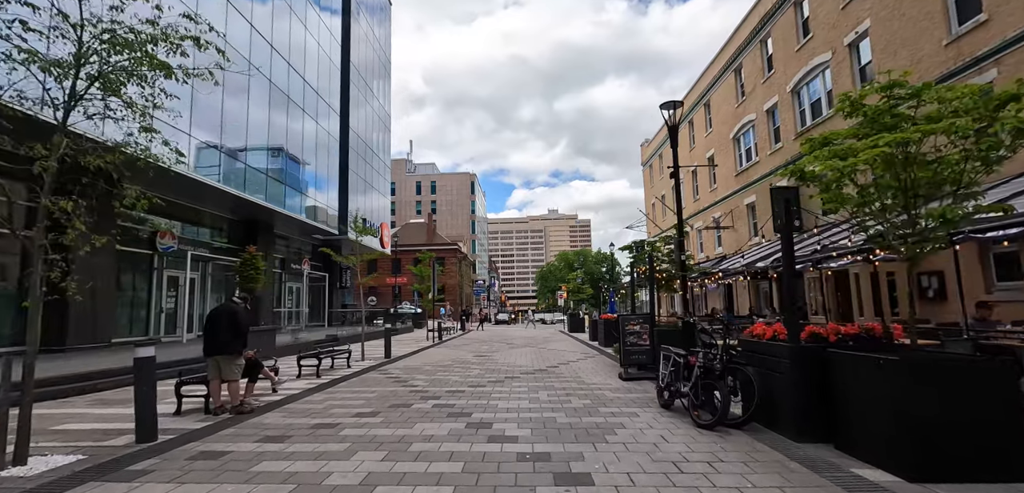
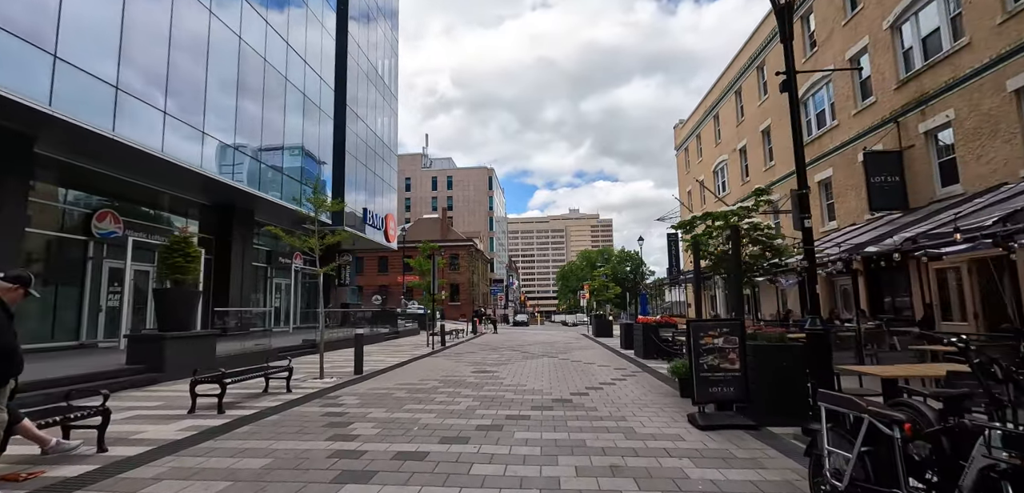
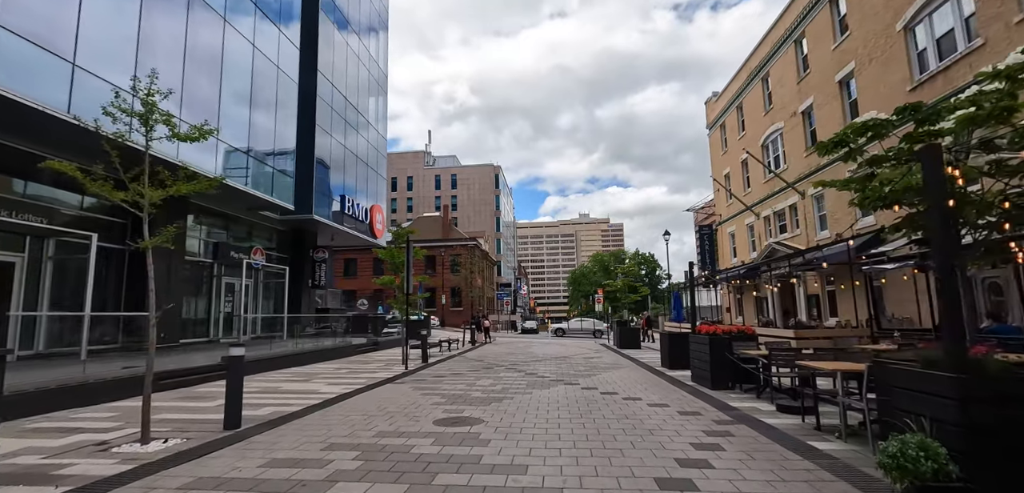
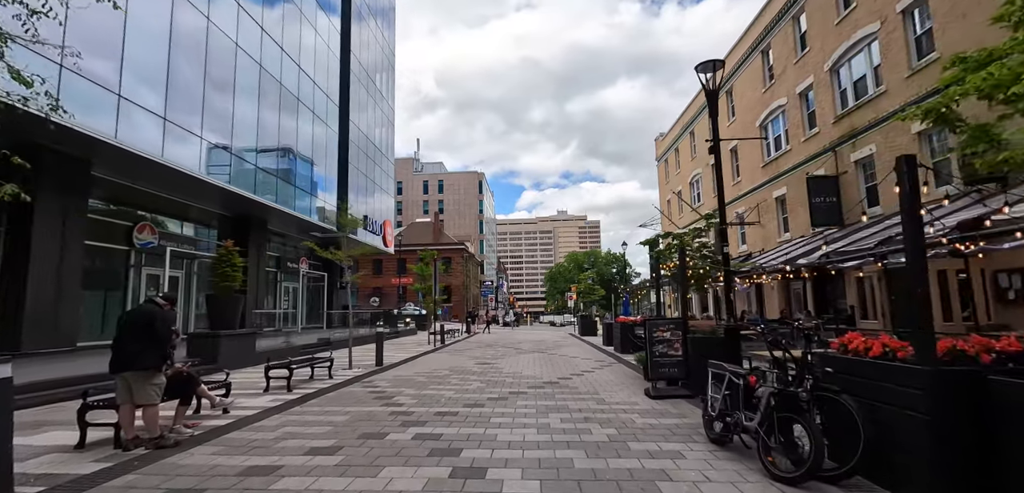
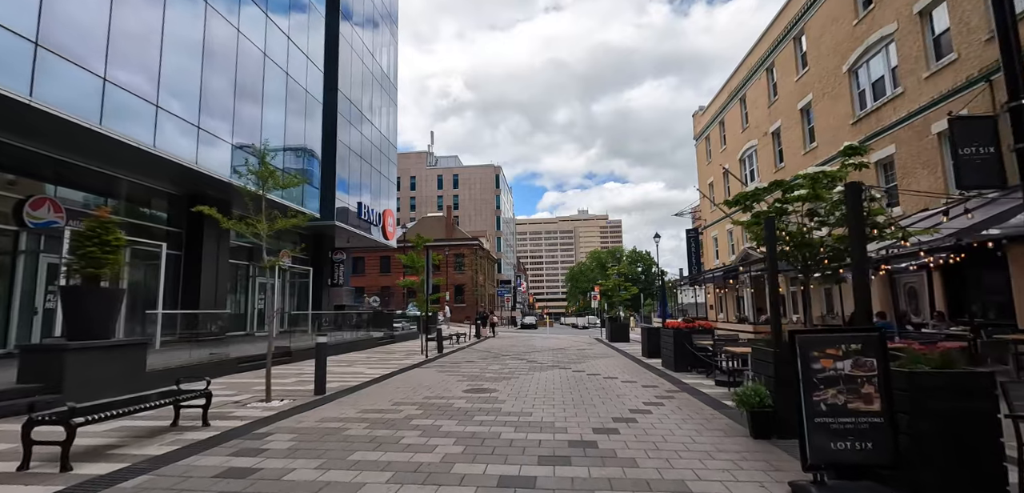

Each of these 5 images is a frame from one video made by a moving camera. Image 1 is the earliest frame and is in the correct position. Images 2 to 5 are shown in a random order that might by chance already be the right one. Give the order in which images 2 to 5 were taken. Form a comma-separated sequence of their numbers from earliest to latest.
4, 2, 5, 3
